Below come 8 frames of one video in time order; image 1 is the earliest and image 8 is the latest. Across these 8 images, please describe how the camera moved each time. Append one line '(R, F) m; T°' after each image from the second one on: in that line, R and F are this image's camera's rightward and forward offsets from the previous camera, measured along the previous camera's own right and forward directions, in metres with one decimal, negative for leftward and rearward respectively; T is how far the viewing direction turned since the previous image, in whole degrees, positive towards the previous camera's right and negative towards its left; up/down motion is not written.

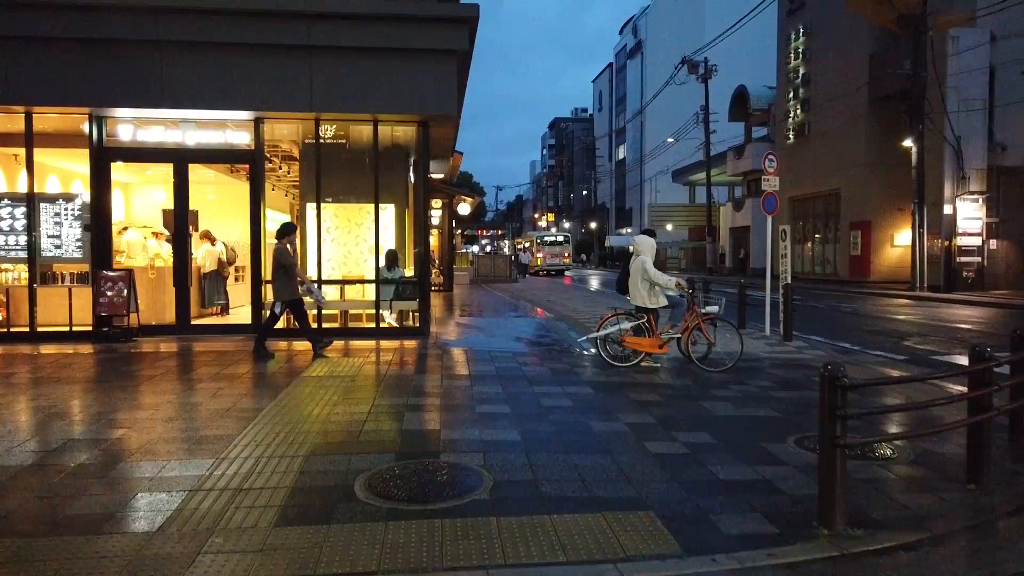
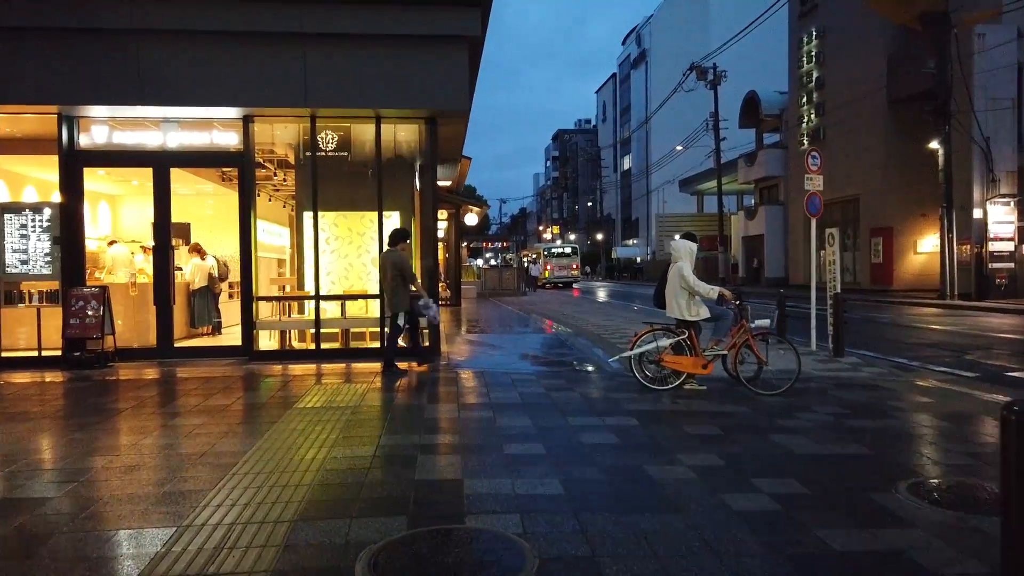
(-0.2, +1.2) m; 0°
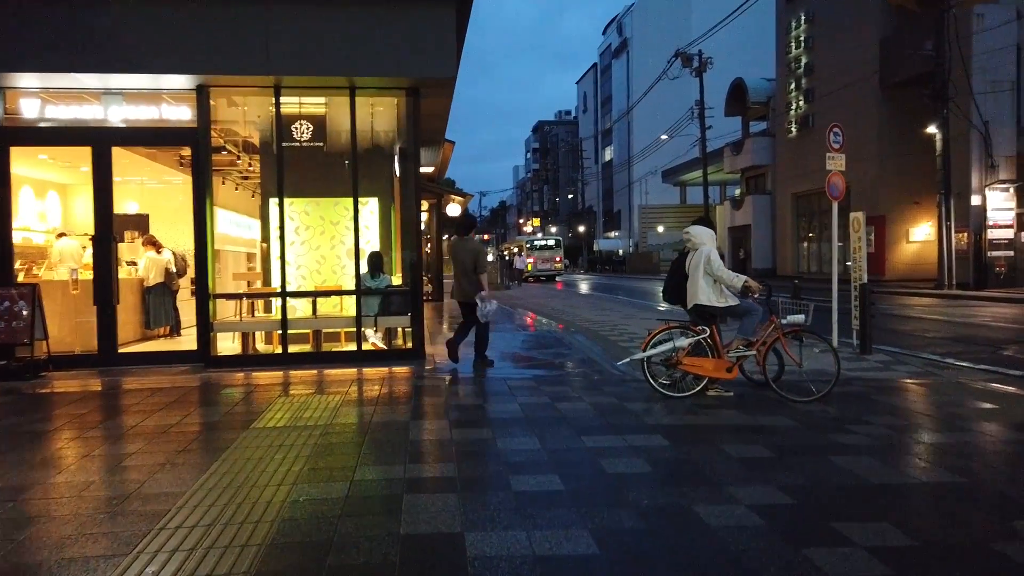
(-0.2, +1.2) m; +2°
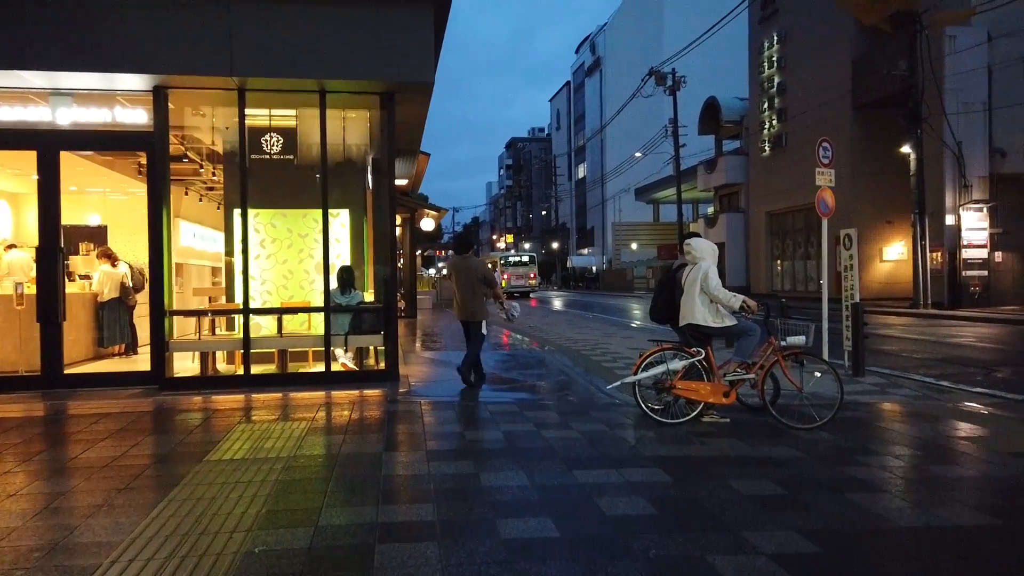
(-0.1, +0.5) m; +2°
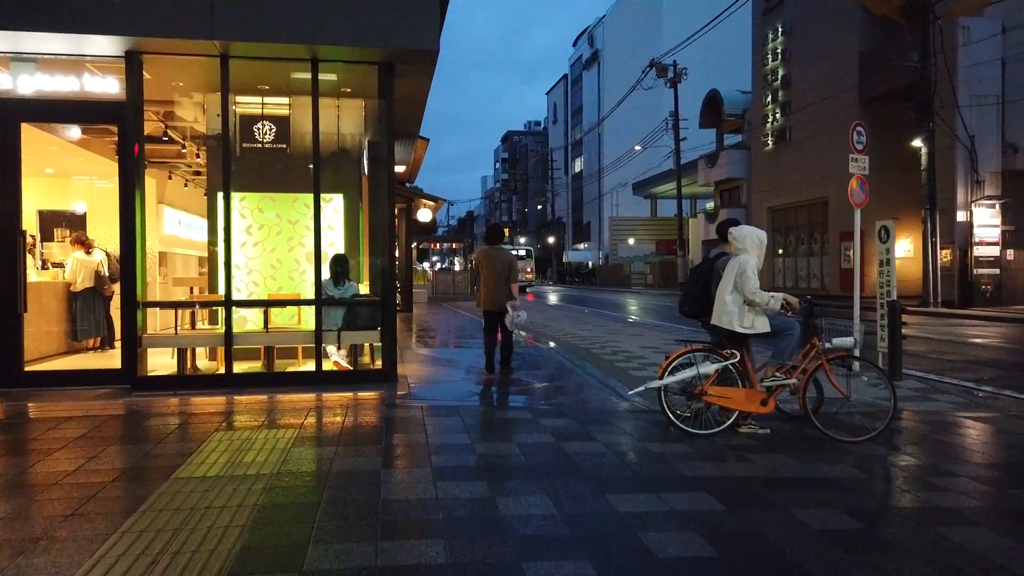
(-0.2, +0.8) m; 0°
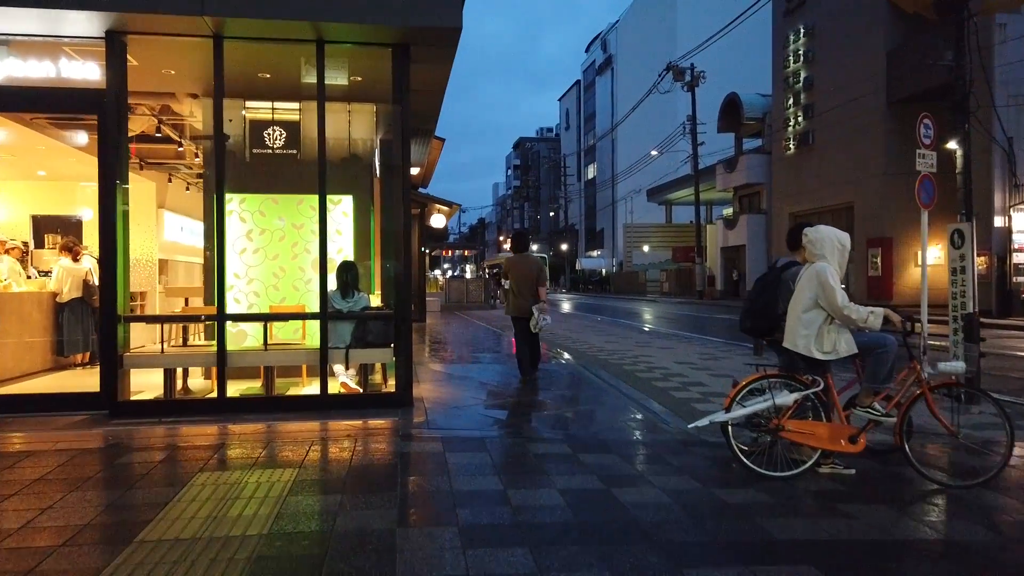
(-0.2, +1.0) m; -1°
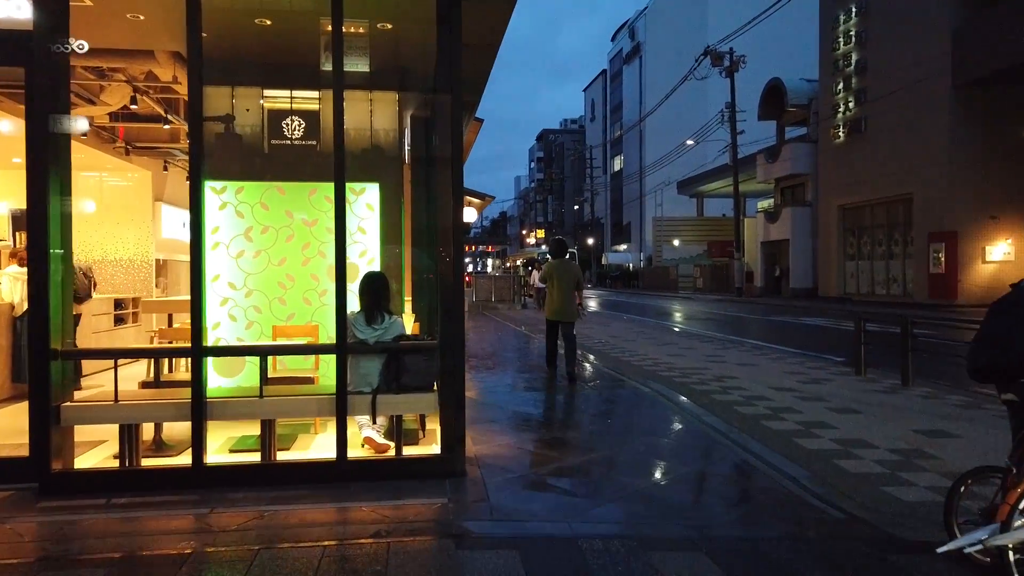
(-0.5, +2.0) m; -2°
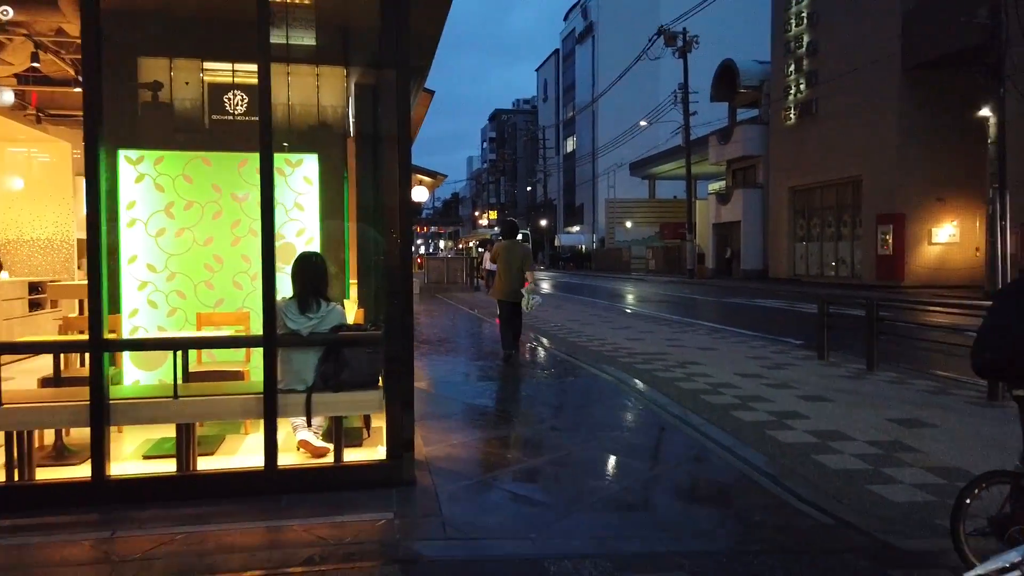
(0.0, +0.6) m; +4°
